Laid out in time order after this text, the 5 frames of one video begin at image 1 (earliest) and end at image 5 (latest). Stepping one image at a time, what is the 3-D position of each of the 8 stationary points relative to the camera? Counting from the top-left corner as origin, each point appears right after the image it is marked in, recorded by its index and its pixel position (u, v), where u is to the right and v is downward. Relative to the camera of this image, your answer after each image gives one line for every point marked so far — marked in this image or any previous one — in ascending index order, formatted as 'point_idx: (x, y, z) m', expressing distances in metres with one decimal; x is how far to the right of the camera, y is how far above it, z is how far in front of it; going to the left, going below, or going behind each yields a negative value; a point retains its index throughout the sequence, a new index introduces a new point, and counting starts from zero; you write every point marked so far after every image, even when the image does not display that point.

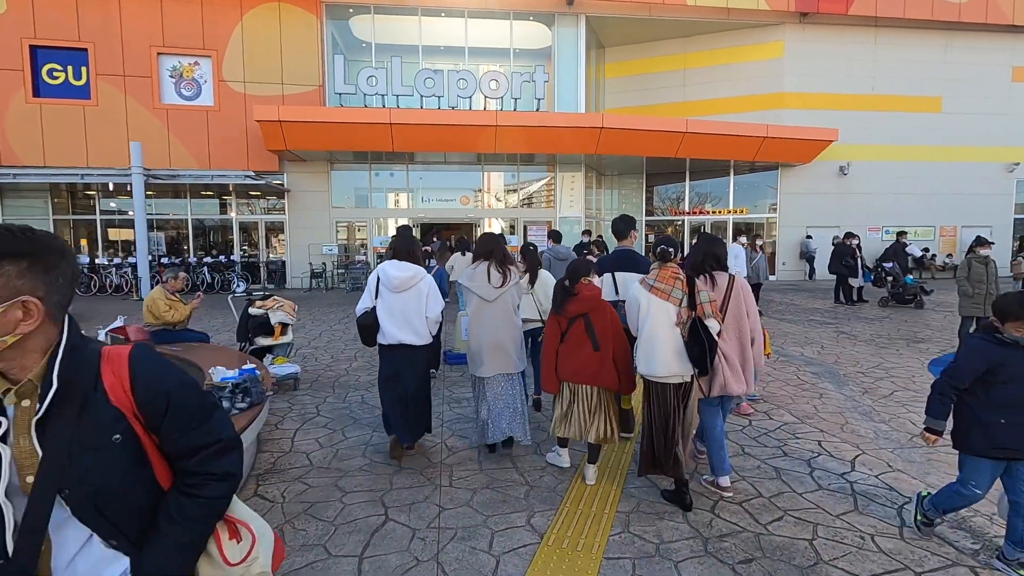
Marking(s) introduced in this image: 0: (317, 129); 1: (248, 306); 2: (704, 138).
0: (-5.4, +4.4, +14.6) m
1: (-2.6, -0.2, +5.3) m
2: (+5.9, +4.6, +16.3) m
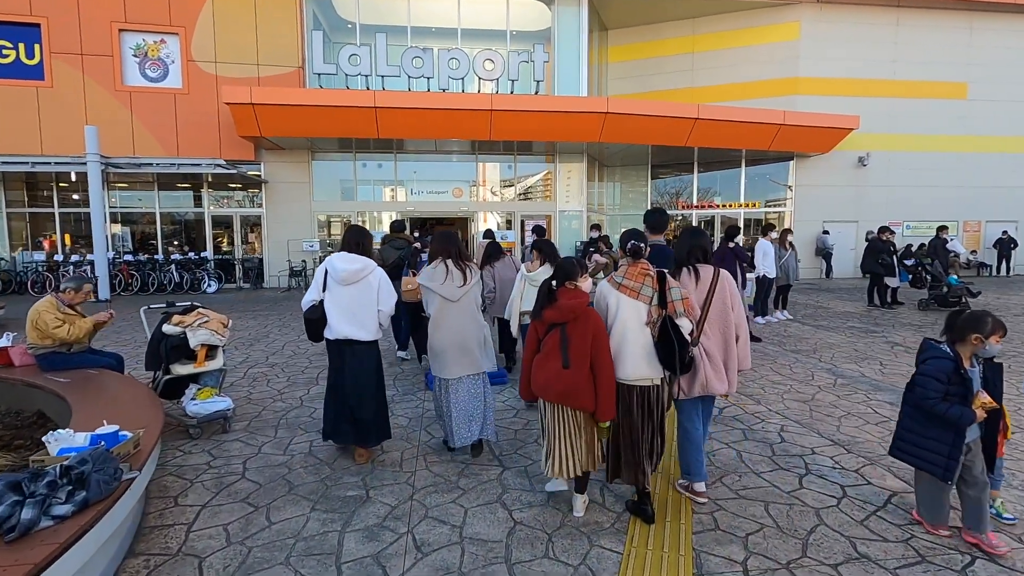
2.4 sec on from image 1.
0: (-5.5, +4.4, +13.3) m
1: (-2.7, -0.3, +4.0) m
2: (+5.8, +4.6, +15.1) m
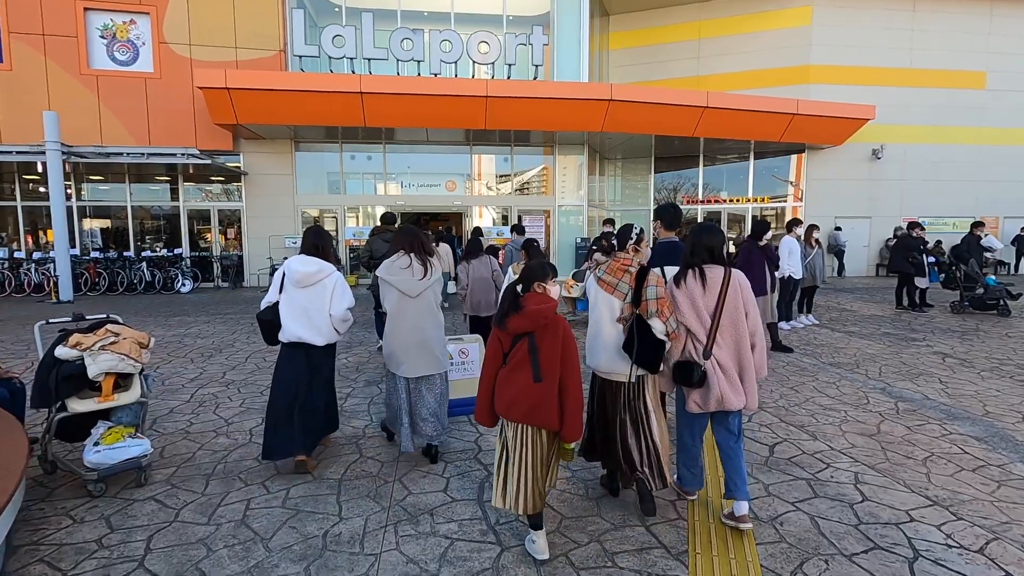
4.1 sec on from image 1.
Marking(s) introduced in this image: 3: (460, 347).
0: (-5.6, +4.4, +12.3) m
1: (-2.7, -0.3, +3.1) m
2: (+5.7, +4.6, +14.2) m
3: (-0.4, -0.5, +4.4) m
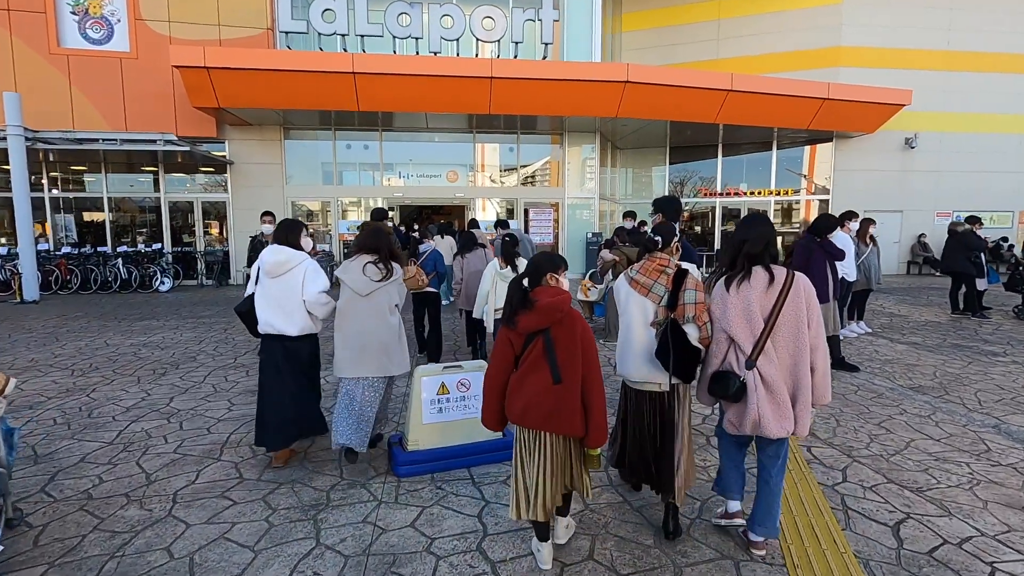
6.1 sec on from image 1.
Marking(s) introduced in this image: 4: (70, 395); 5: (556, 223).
0: (-5.4, +4.4, +11.2) m
1: (-2.6, -0.4, +2.1) m
2: (+5.9, +4.6, +13.0) m
3: (-0.3, -0.6, +3.3) m
4: (-3.9, -0.9, +4.7) m
5: (+1.2, +1.8, +14.6) m
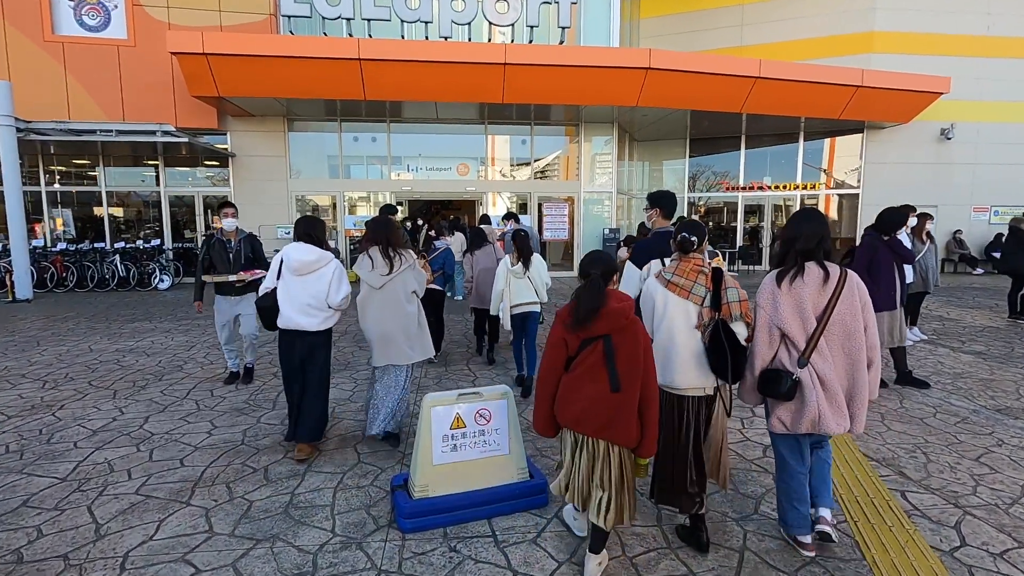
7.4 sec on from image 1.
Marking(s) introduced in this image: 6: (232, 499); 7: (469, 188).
0: (-5.1, +4.4, +10.6) m
1: (-2.4, -0.5, +1.5) m
2: (+6.2, +4.7, +12.2) m
3: (-0.2, -0.6, +2.7) m
4: (-3.7, -1.0, +4.2) m
5: (+1.6, +1.8, +14.0) m
6: (-1.5, -1.1, +2.9) m
7: (-1.1, +2.6, +13.6) m
